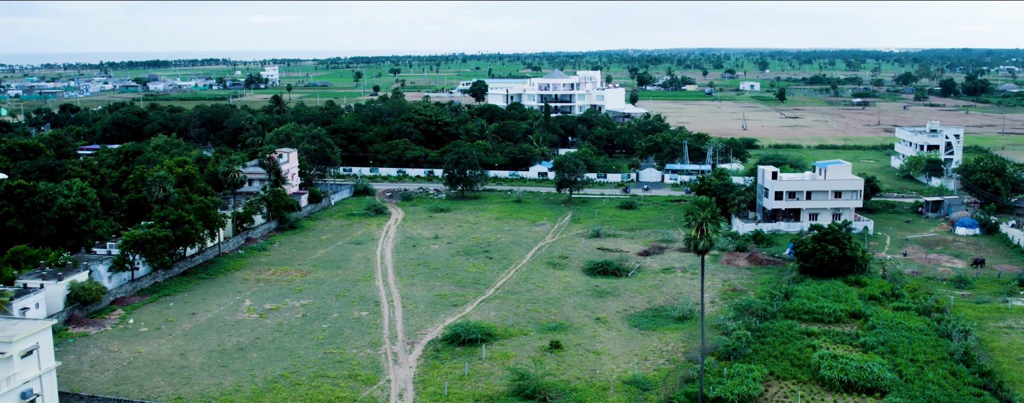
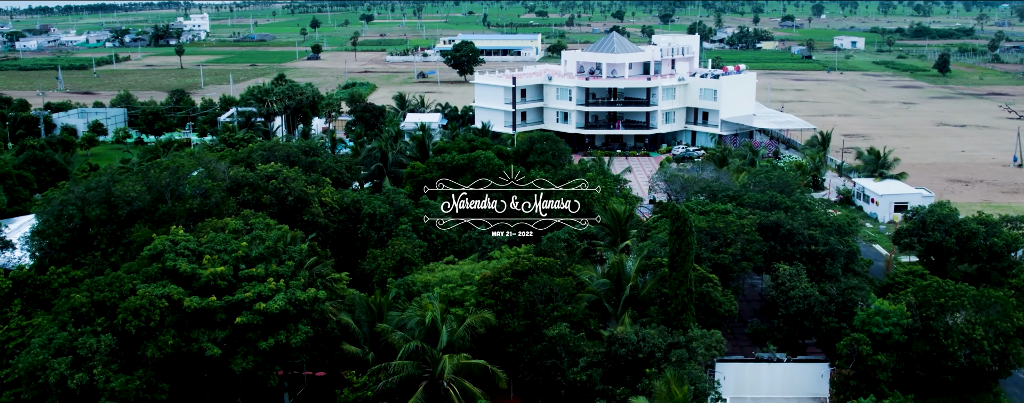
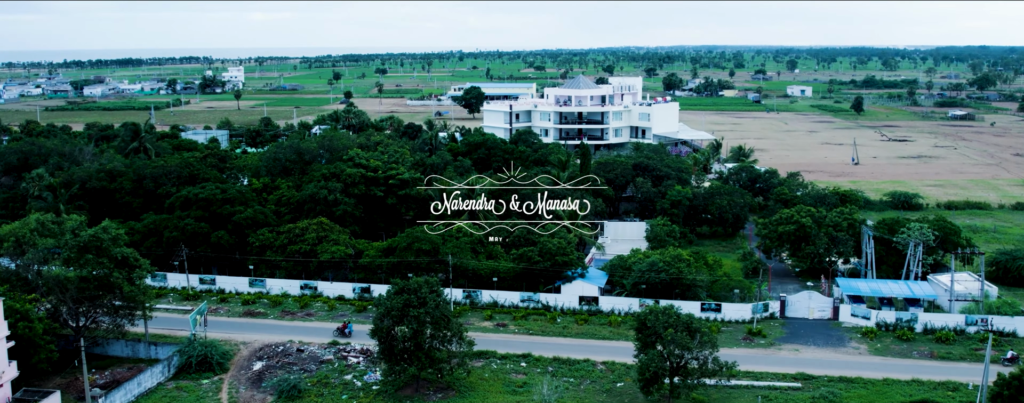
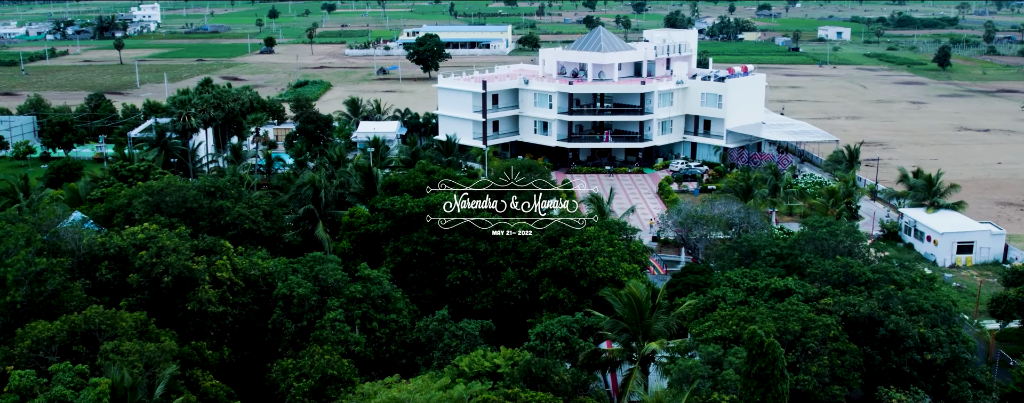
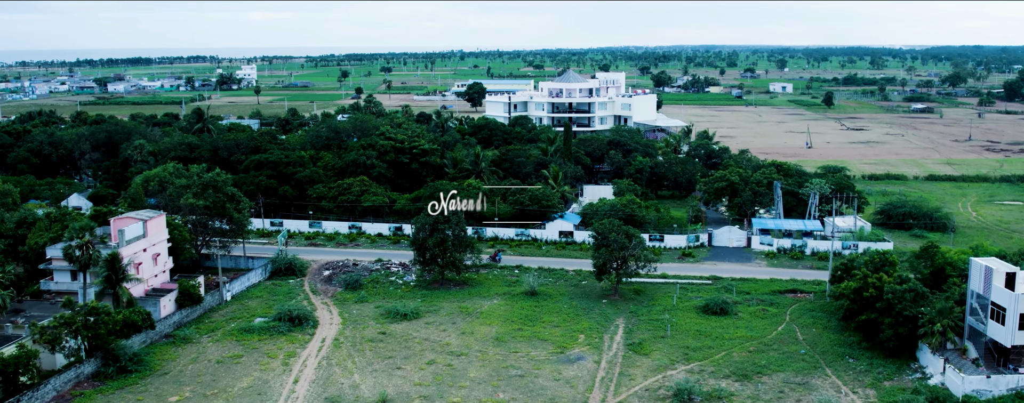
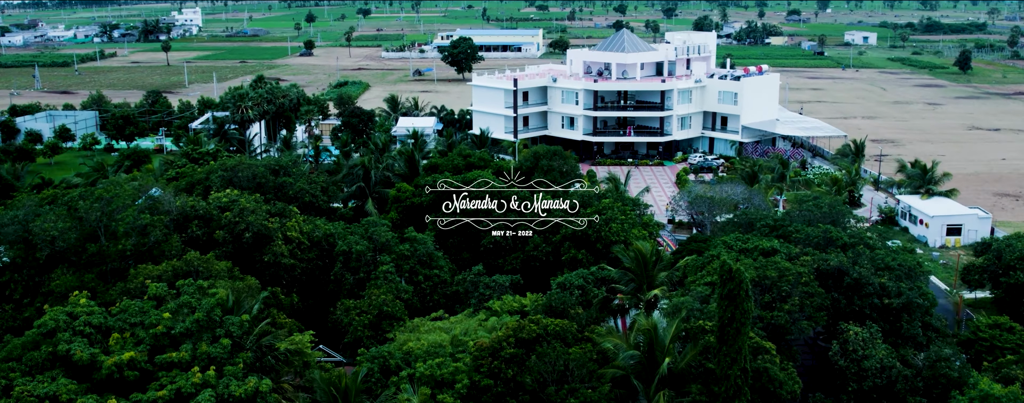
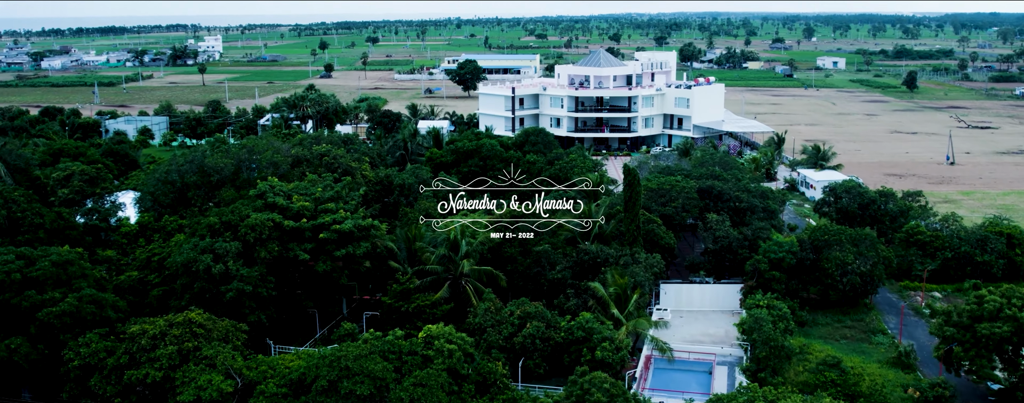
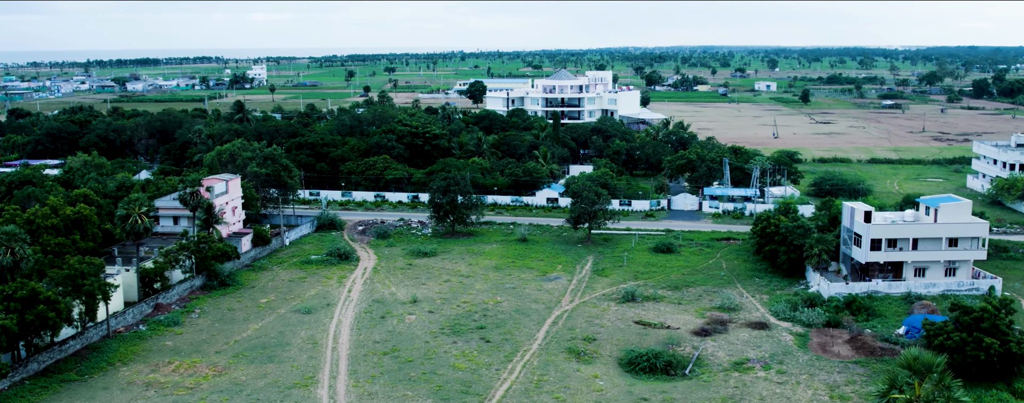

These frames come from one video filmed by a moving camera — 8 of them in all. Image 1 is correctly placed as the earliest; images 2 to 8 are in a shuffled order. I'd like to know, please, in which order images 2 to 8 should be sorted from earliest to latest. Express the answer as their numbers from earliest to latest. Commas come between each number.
8, 5, 3, 7, 2, 6, 4
